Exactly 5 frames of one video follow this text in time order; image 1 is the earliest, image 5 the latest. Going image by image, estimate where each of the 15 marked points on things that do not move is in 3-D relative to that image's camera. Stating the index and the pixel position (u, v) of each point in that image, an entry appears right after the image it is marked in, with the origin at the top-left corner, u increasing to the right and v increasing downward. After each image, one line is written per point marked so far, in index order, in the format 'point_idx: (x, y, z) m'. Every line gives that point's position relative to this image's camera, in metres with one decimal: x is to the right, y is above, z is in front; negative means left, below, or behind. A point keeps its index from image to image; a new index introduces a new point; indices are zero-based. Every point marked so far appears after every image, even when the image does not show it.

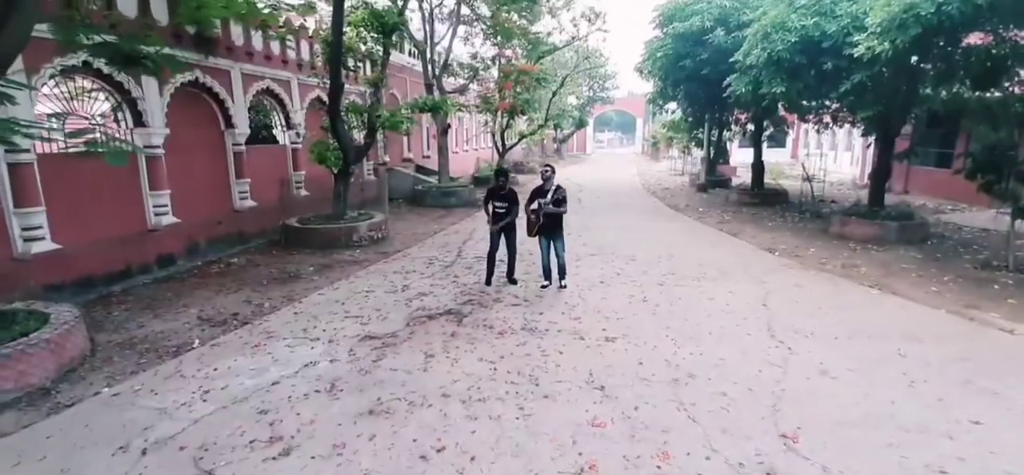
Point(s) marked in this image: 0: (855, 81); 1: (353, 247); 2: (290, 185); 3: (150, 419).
0: (+6.2, +2.8, +8.9) m
1: (-3.2, -0.2, +10.0) m
2: (-5.8, +1.4, +12.9) m
3: (-3.0, -1.5, +4.0) m
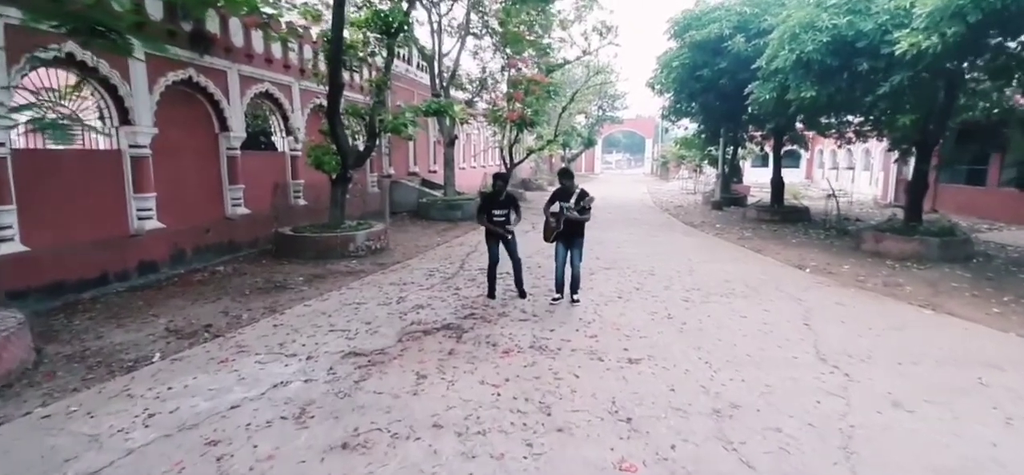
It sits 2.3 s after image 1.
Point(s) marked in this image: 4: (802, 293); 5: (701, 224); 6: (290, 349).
0: (+6.4, +2.6, +8.3) m
1: (-3.1, -0.4, +9.3) m
2: (-5.6, +1.1, +12.3) m
3: (-2.9, -1.4, +3.3) m
4: (+4.3, -0.8, +7.2) m
5: (+5.9, +0.4, +15.4) m
6: (-2.2, -1.1, +5.0) m
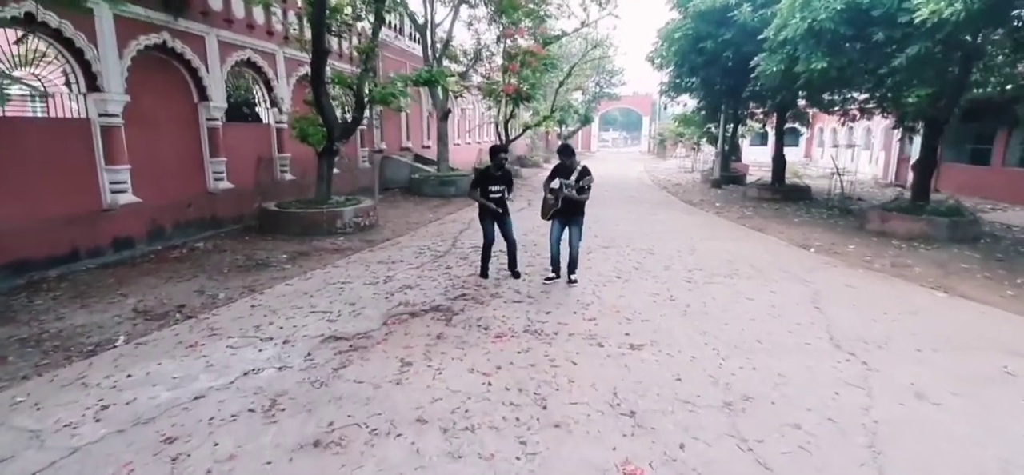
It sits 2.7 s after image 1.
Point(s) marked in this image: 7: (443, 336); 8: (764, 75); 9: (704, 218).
0: (+6.3, +2.9, +7.8) m
1: (-3.2, 0.0, +8.9) m
2: (-5.7, +1.7, +11.8) m
3: (-3.0, -1.2, +2.9) m
4: (+4.2, -0.5, +6.9) m
5: (+5.7, +1.1, +15.0) m
6: (-2.3, -0.9, +4.6) m
7: (-0.6, -0.9, +4.5) m
8: (+5.5, +3.6, +10.8) m
9: (+4.7, +0.5, +12.0) m
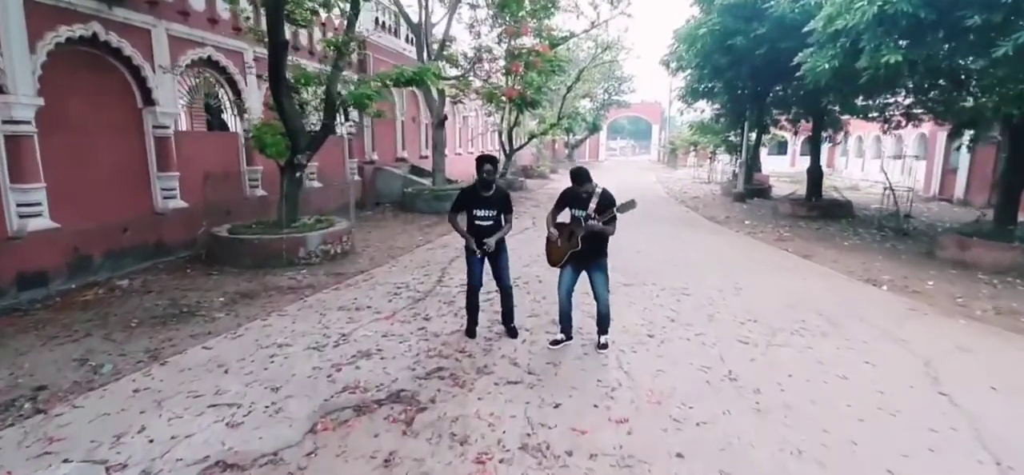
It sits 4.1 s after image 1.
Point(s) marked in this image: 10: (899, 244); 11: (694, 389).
0: (+6.3, +2.4, +6.2) m
1: (-3.2, -0.4, +7.3) m
2: (-5.7, +1.2, +10.3) m
3: (-3.1, -1.6, +1.4) m
4: (+4.1, -1.0, +5.3) m
5: (+5.8, +0.5, +13.4) m
6: (-2.4, -1.3, +3.0) m
7: (-0.7, -1.3, +2.9) m
8: (+5.5, +3.0, +9.2) m
9: (+4.7, -0.1, +10.4) m
10: (+7.7, -0.1, +9.9) m
11: (+1.4, -1.2, +3.8) m
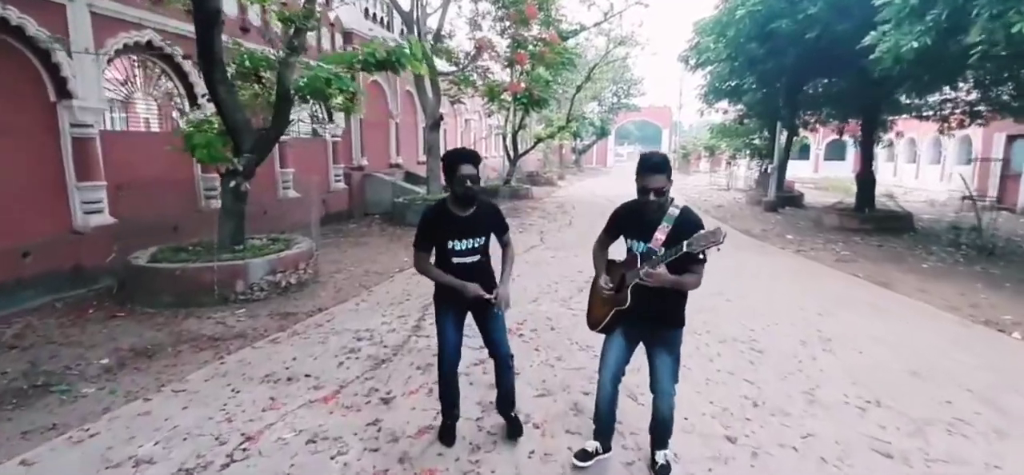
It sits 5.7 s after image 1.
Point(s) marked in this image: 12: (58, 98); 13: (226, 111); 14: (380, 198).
0: (+6.3, +2.1, +4.4) m
1: (-3.1, -0.8, +5.6) m
2: (-5.6, +0.8, +8.6) m
3: (-3.1, -1.9, -0.4) m
4: (+4.1, -1.3, +3.5) m
5: (+5.9, +0.1, +11.6) m
6: (-2.4, -1.6, +1.3) m
7: (-0.7, -1.6, +1.2) m
8: (+5.6, +2.7, +7.4) m
9: (+4.8, -0.4, +8.6) m
10: (+7.8, -0.5, +8.0) m
11: (+1.4, -1.4, +2.0) m
12: (-6.2, +1.9, +6.7) m
13: (-3.4, +1.5, +5.9) m
14: (-3.6, +1.1, +13.5) m
